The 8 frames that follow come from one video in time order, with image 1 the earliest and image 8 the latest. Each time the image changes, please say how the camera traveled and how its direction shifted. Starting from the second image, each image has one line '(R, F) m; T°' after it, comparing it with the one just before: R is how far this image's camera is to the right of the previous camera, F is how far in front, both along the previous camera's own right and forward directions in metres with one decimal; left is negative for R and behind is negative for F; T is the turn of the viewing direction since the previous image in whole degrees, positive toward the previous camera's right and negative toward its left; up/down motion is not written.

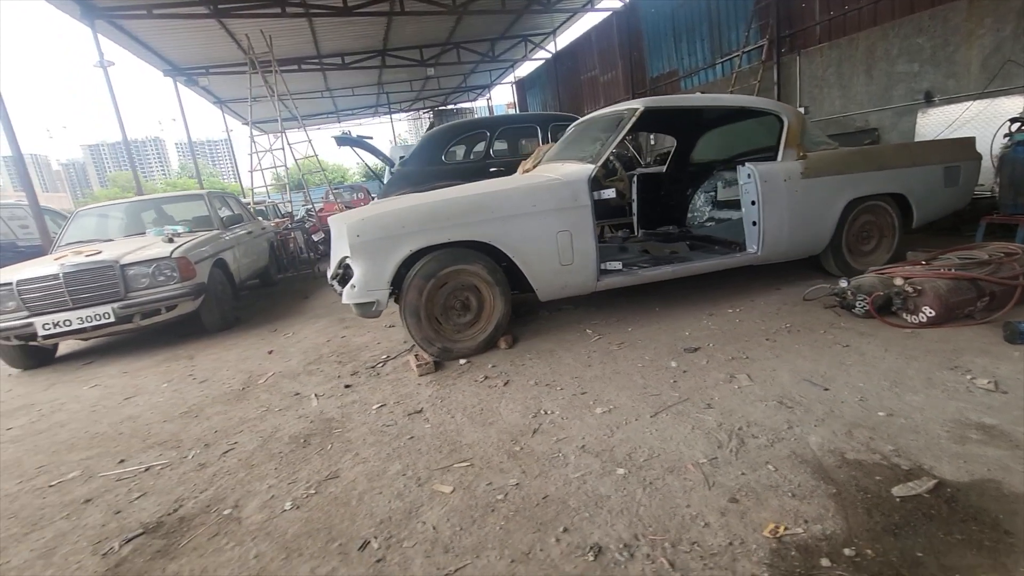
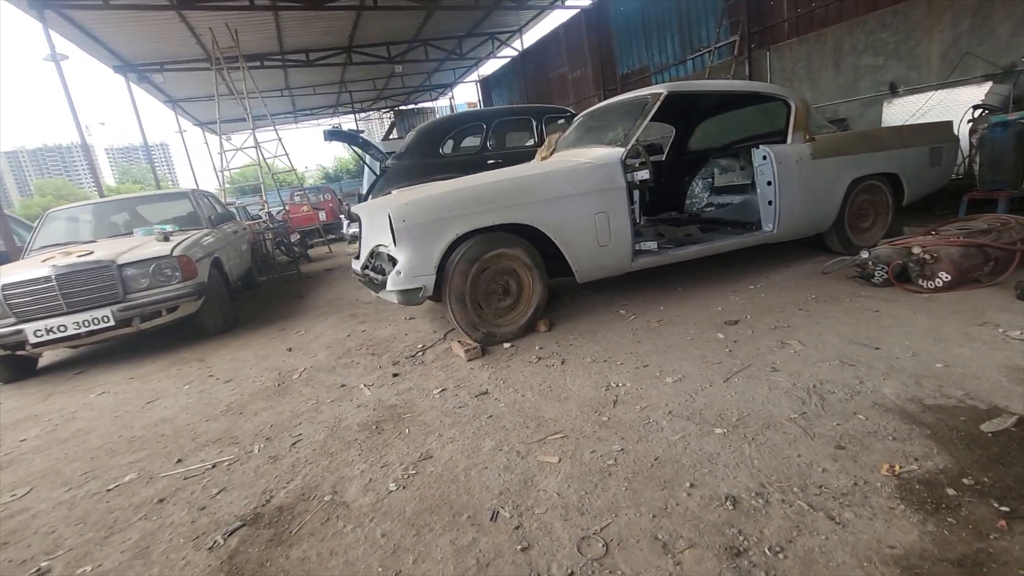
(-0.6, 0.0) m; +5°
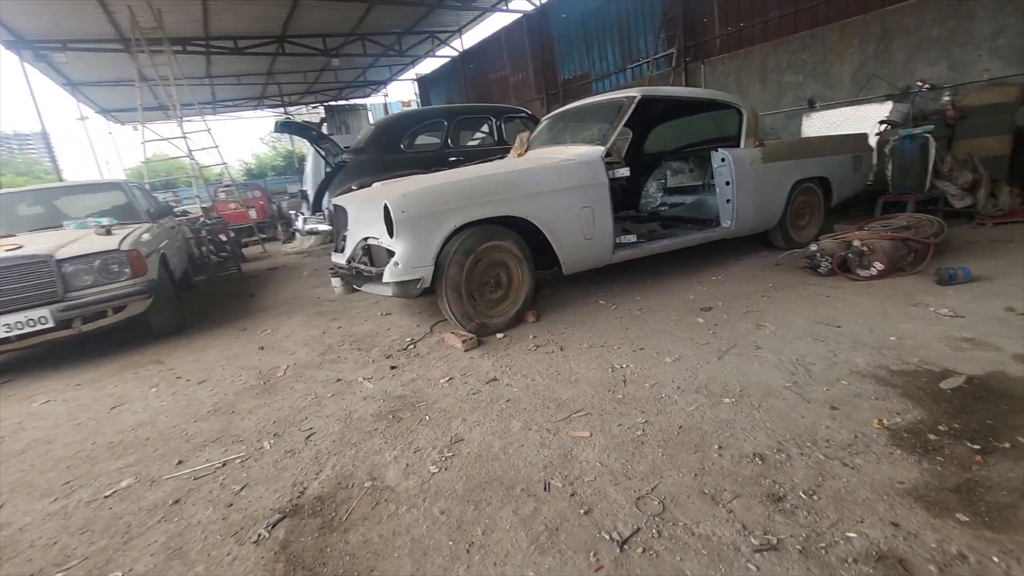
(-0.4, 0.0) m; +8°
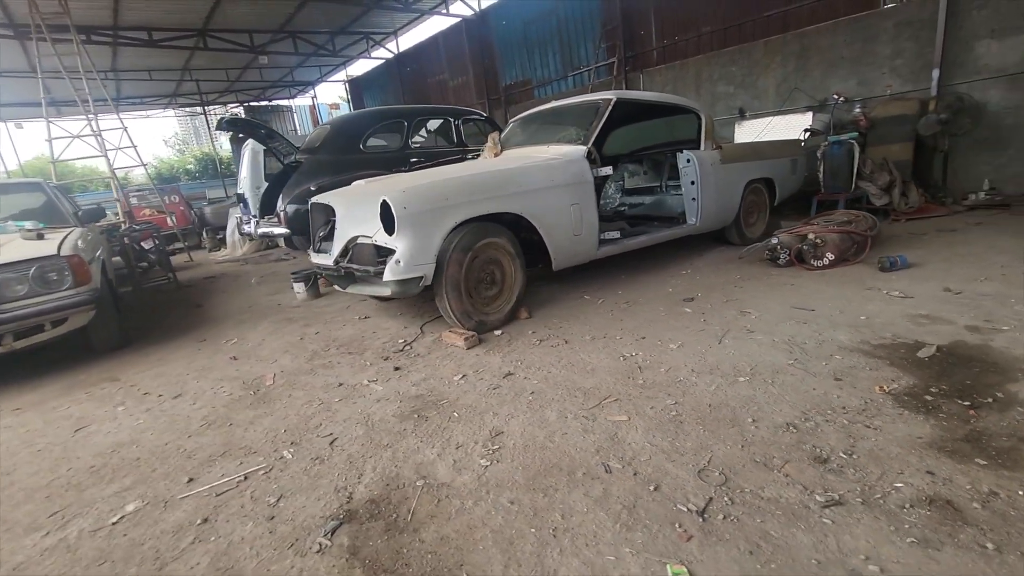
(-0.5, 0.0) m; +8°
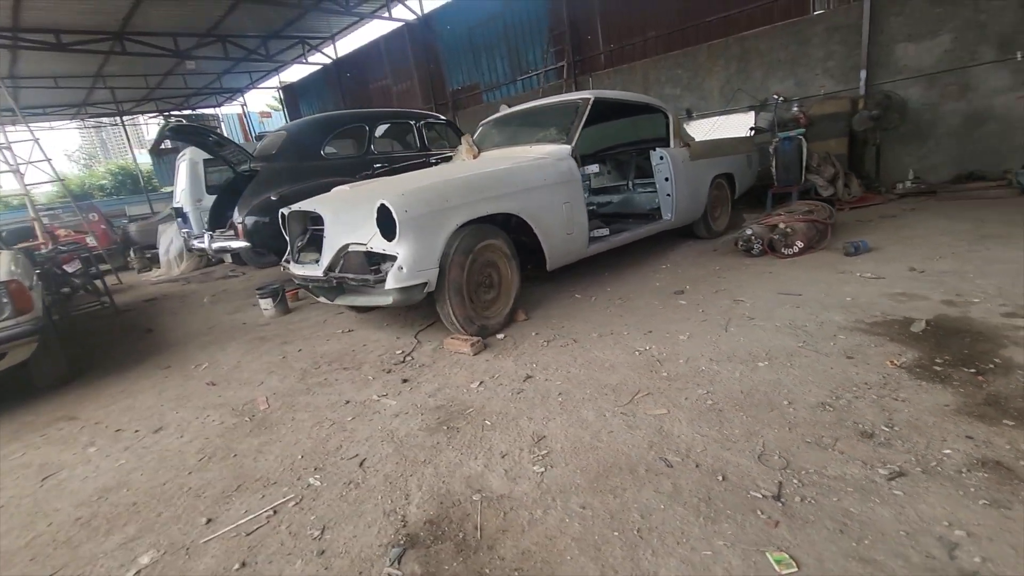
(-0.4, +0.1) m; +7°
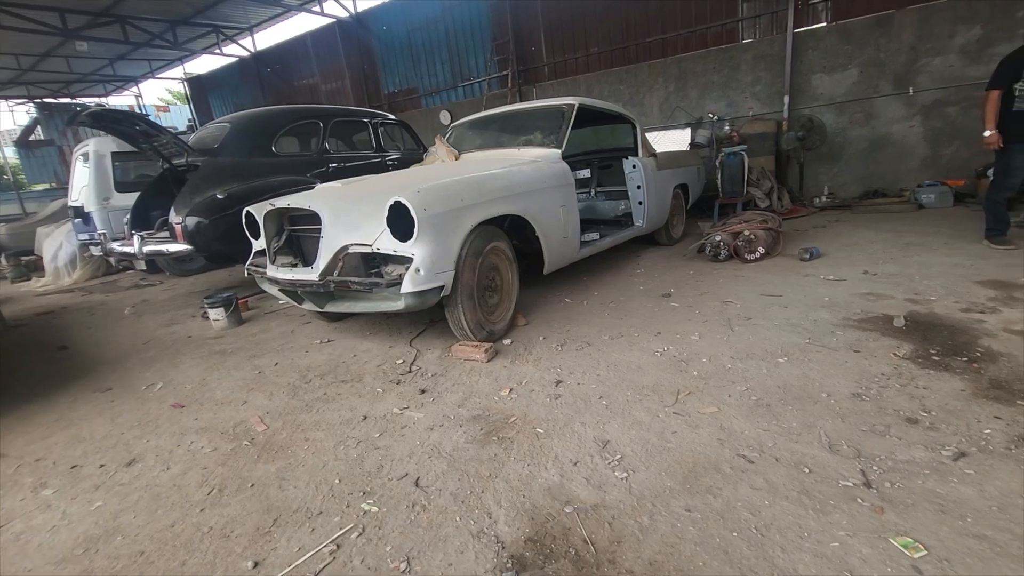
(-0.6, +0.1) m; +10°
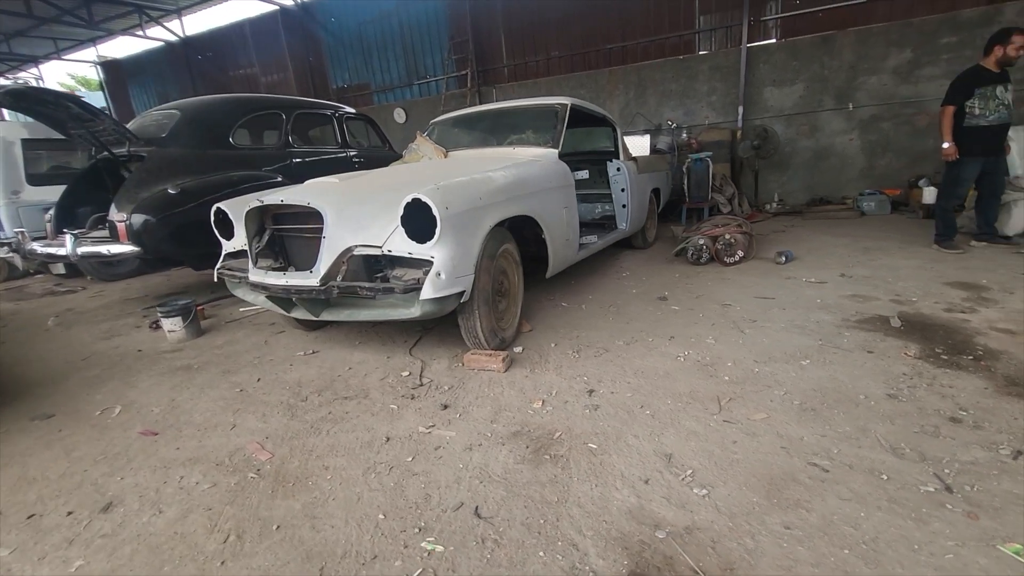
(-0.4, +0.2) m; +7°
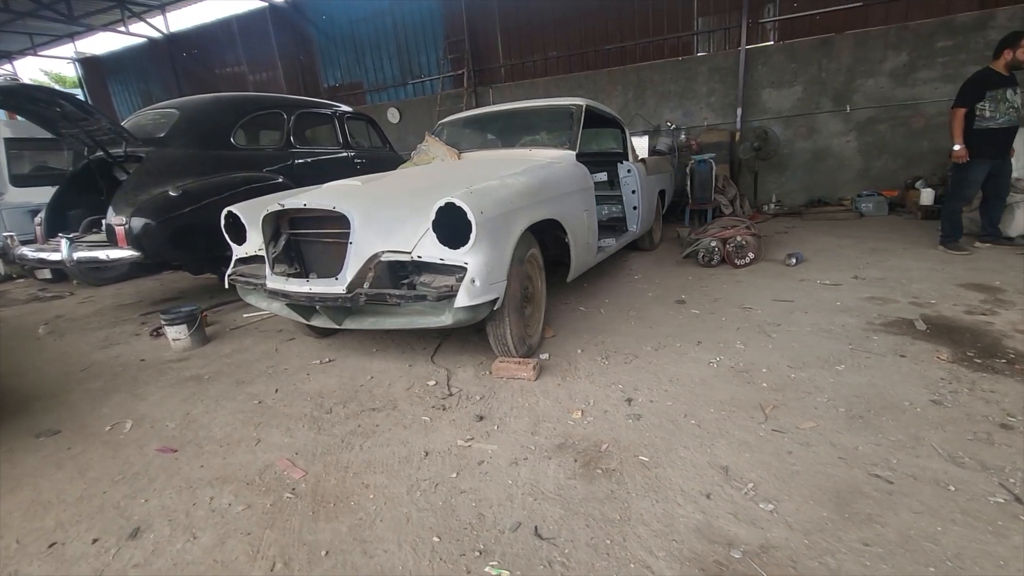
(-0.2, +0.1) m; +2°
